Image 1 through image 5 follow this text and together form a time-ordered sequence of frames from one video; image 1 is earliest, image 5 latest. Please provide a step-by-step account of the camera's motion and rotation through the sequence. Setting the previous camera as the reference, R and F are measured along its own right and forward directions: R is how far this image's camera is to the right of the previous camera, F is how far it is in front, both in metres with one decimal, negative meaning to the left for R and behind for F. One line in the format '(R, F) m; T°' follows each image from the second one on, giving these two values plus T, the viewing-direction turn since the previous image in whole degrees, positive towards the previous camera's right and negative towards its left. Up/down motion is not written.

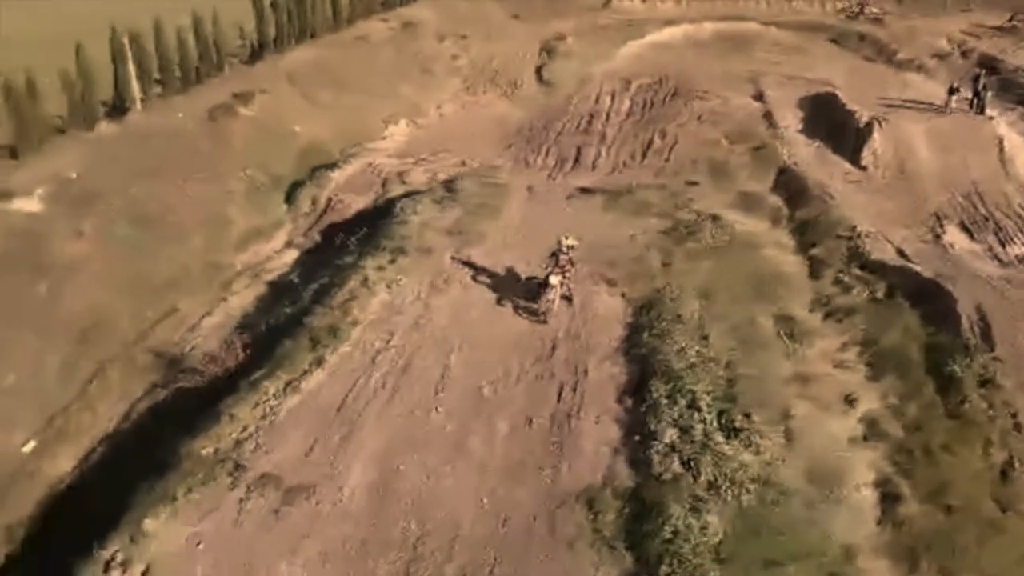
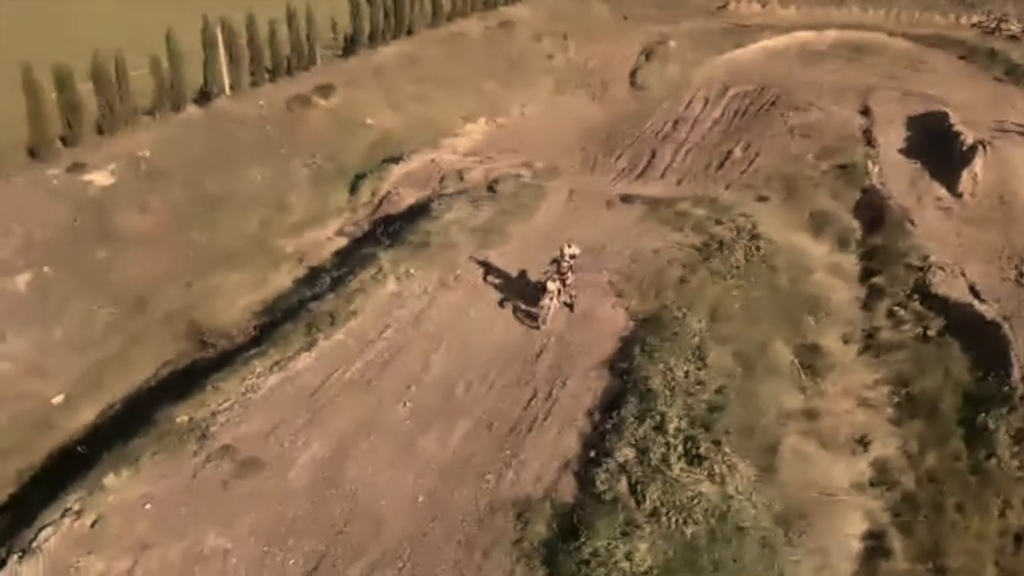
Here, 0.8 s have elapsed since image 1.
(+3.0, +0.3) m; -9°
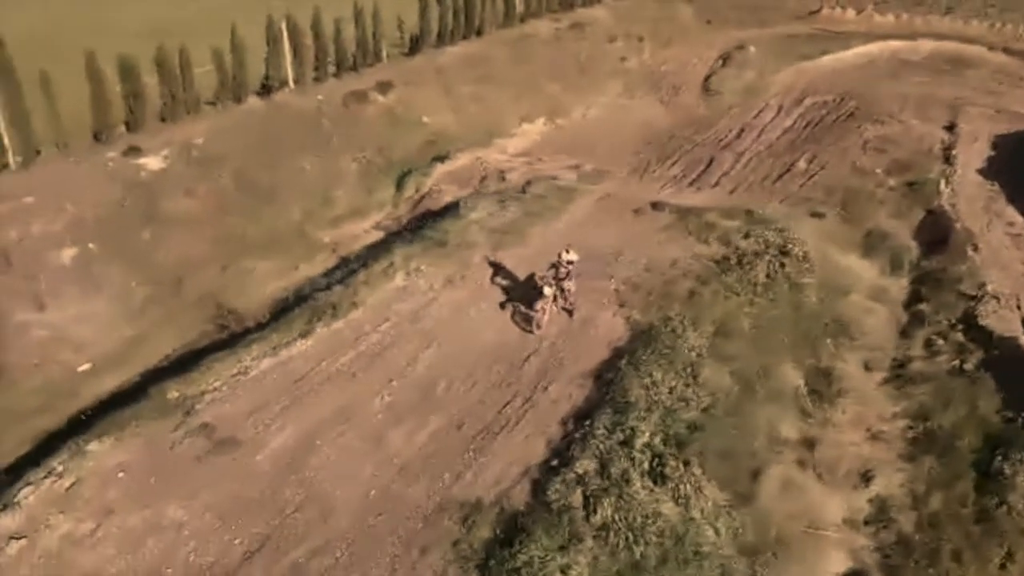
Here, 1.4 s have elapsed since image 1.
(+2.3, +0.2) m; -7°
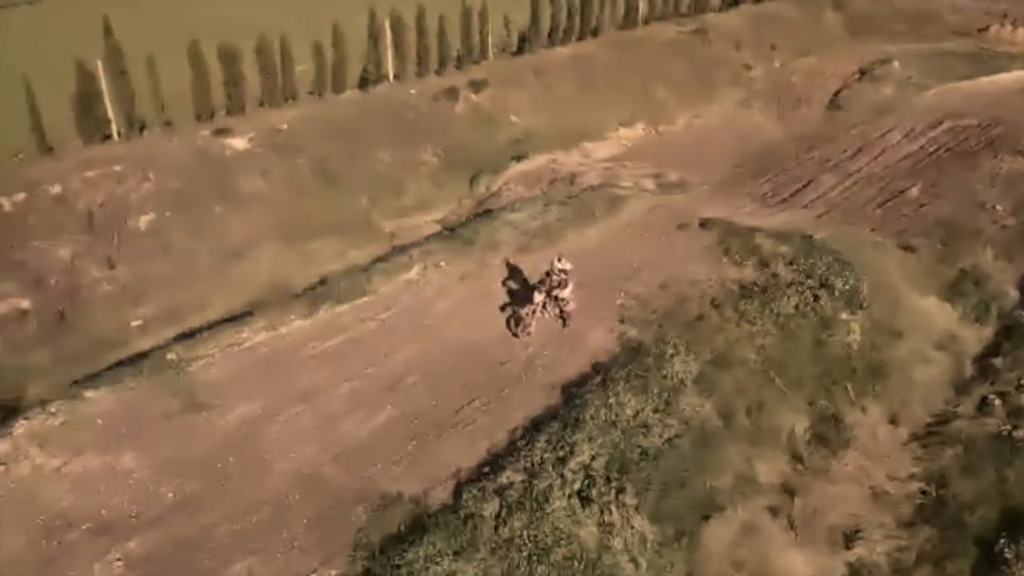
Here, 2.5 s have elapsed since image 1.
(+3.8, +0.5) m; -12°
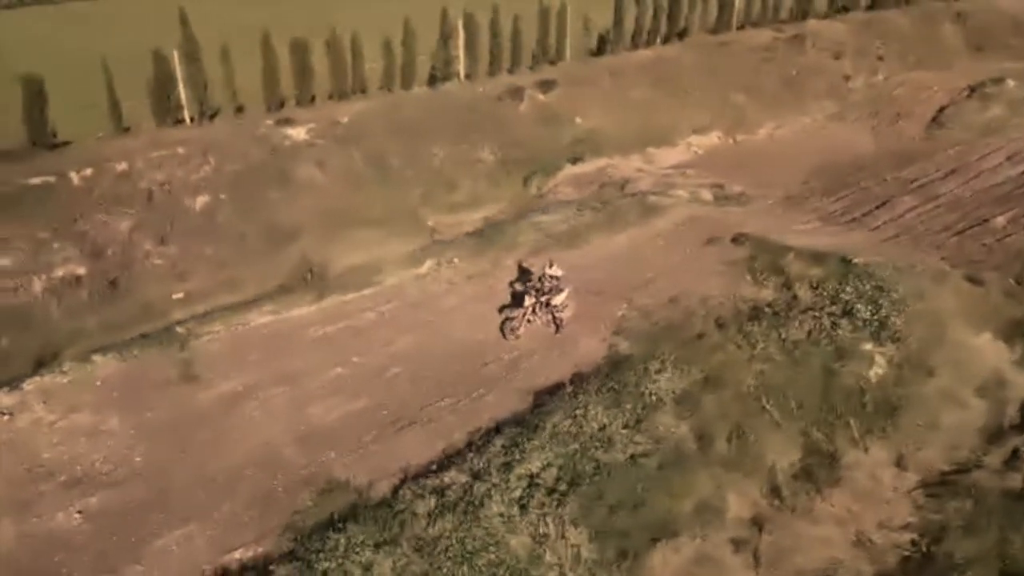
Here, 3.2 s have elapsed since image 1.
(+2.8, +0.3) m; -9°
